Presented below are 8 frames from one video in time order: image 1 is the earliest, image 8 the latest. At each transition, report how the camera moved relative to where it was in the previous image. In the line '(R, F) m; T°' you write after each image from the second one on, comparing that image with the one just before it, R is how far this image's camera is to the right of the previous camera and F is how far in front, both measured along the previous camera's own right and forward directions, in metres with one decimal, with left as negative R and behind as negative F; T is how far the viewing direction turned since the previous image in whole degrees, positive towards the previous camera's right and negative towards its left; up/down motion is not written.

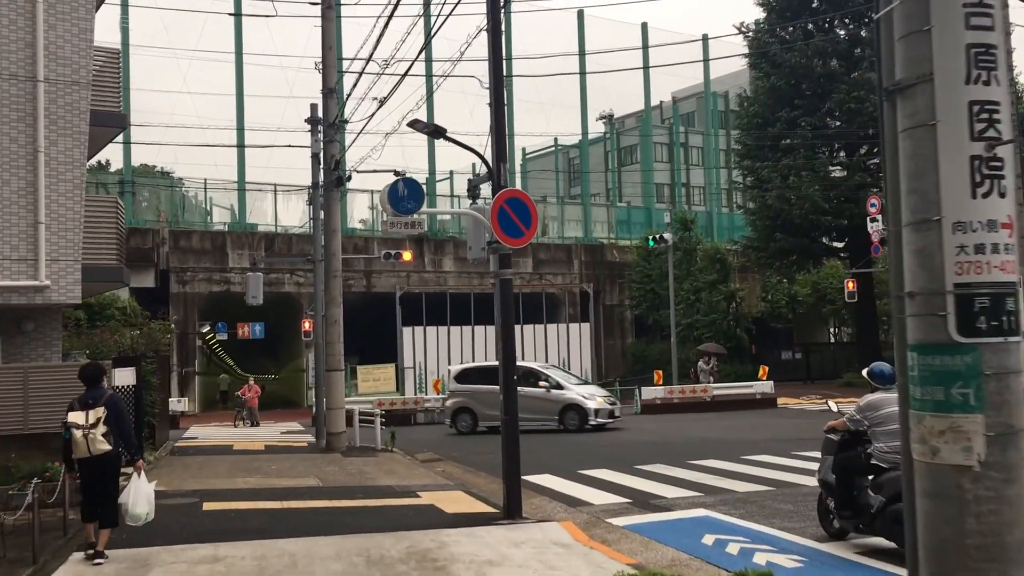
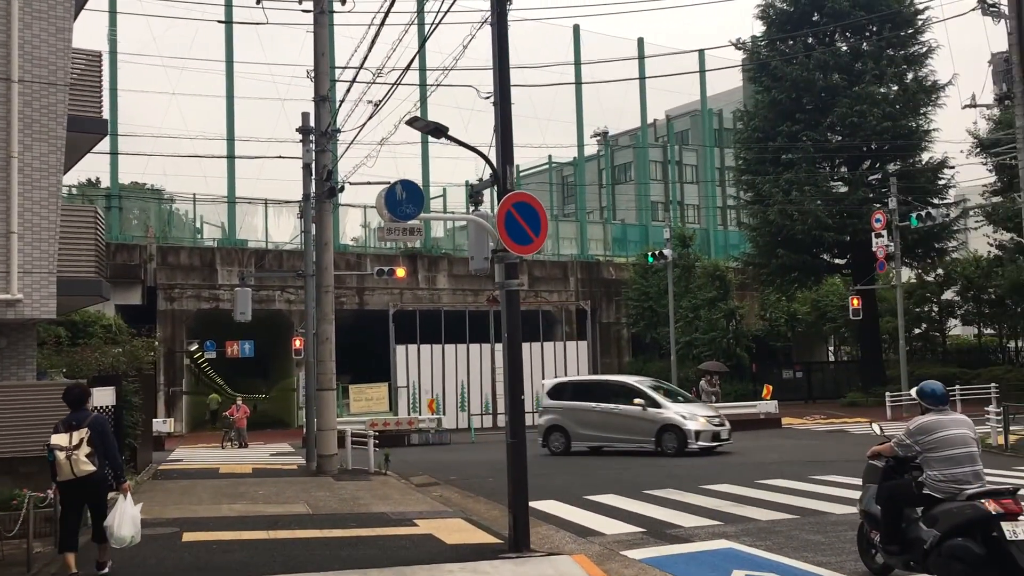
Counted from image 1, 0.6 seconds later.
(-0.1, +0.8) m; 0°
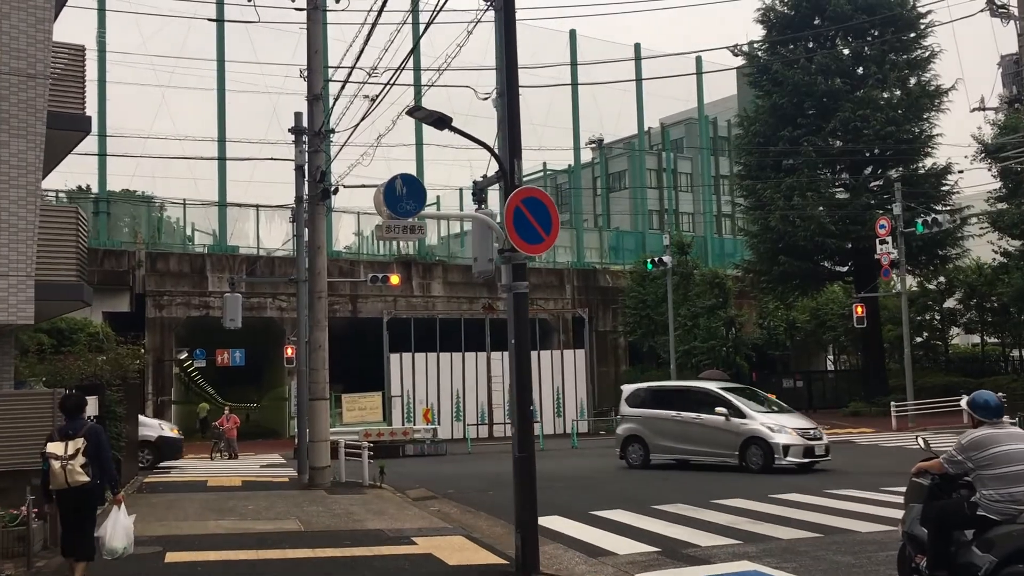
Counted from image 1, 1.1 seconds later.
(-0.1, +0.7) m; 0°
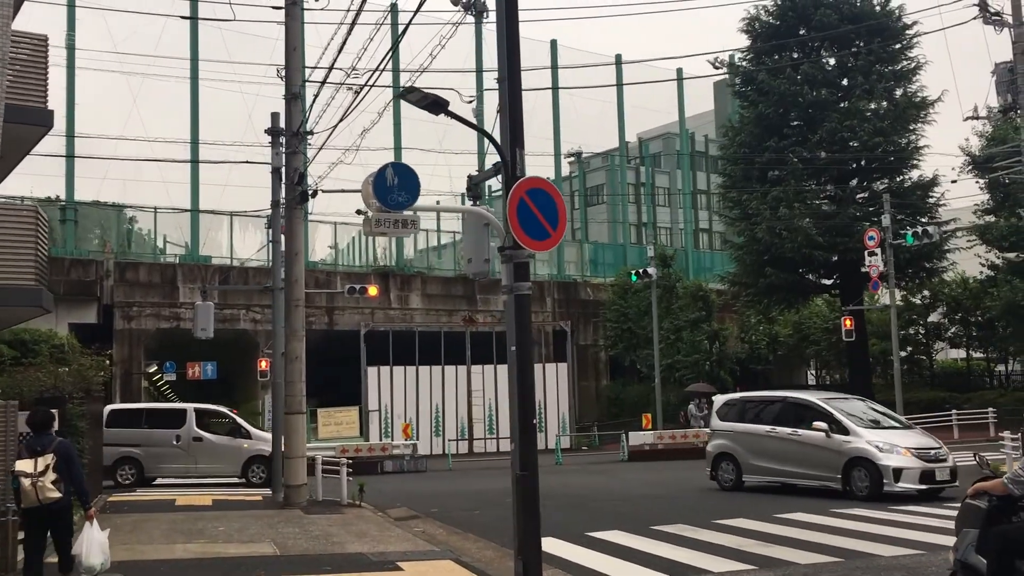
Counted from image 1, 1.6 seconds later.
(-0.2, +0.8) m; +1°
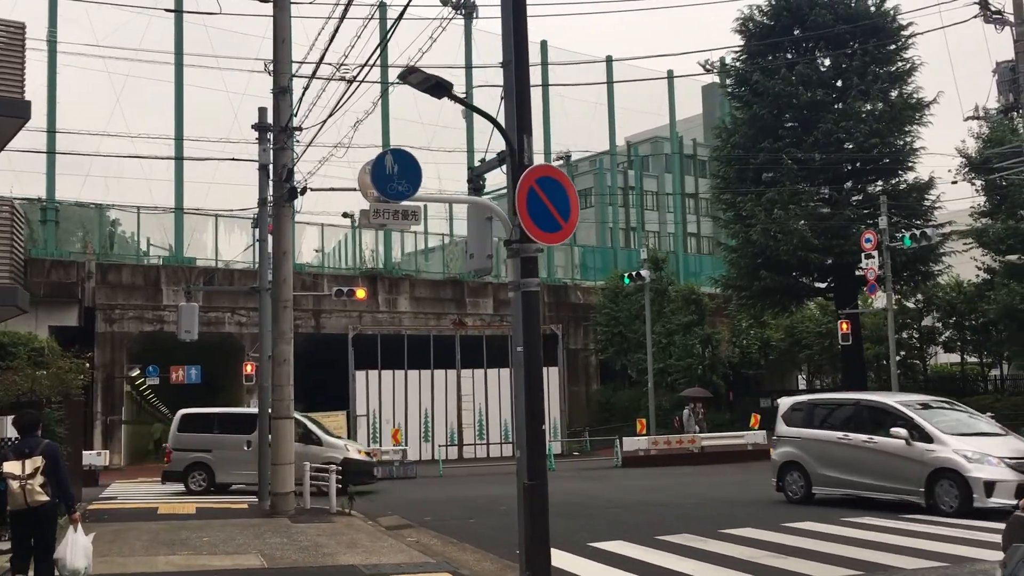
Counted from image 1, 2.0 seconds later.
(-0.2, +0.5) m; +1°
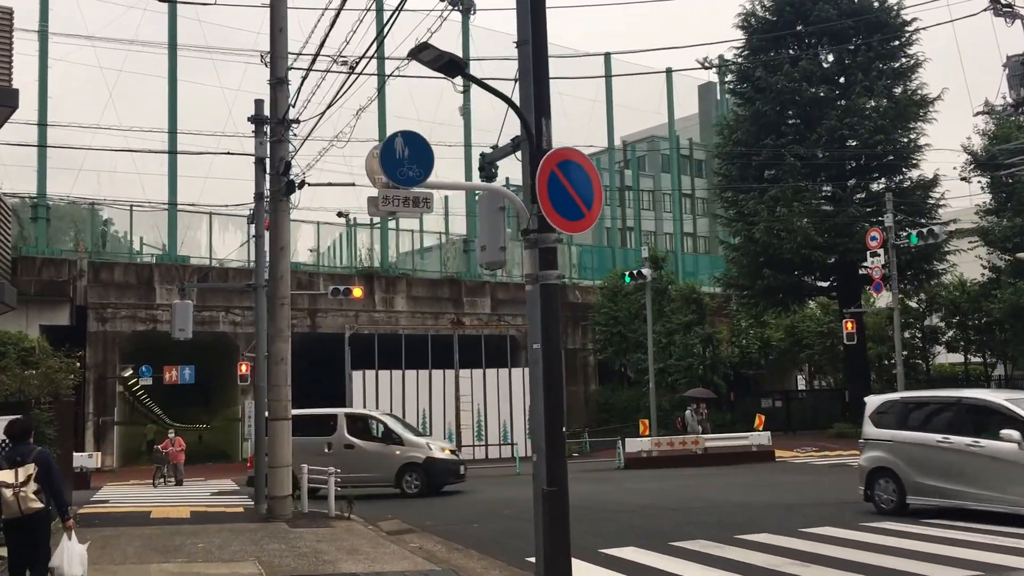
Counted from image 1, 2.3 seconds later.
(-0.2, +0.5) m; 0°
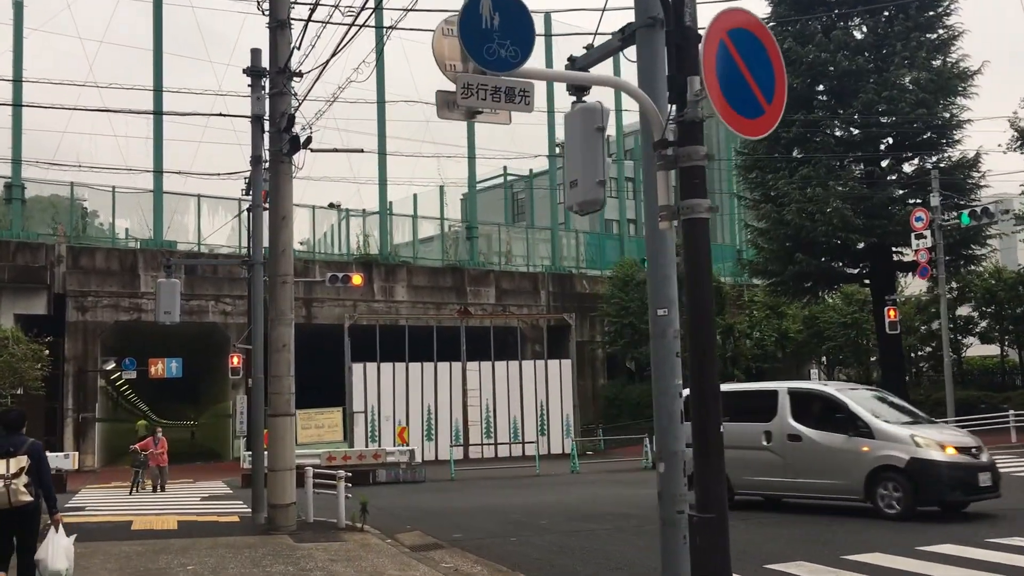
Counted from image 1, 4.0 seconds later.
(-0.7, +2.2) m; +1°
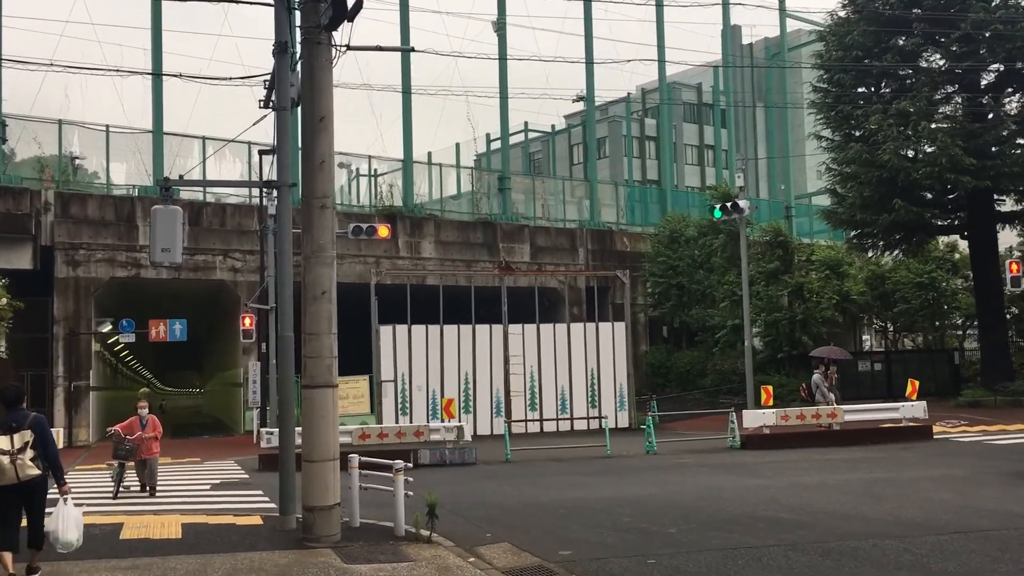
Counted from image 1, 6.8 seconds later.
(-1.2, +3.6) m; 0°
